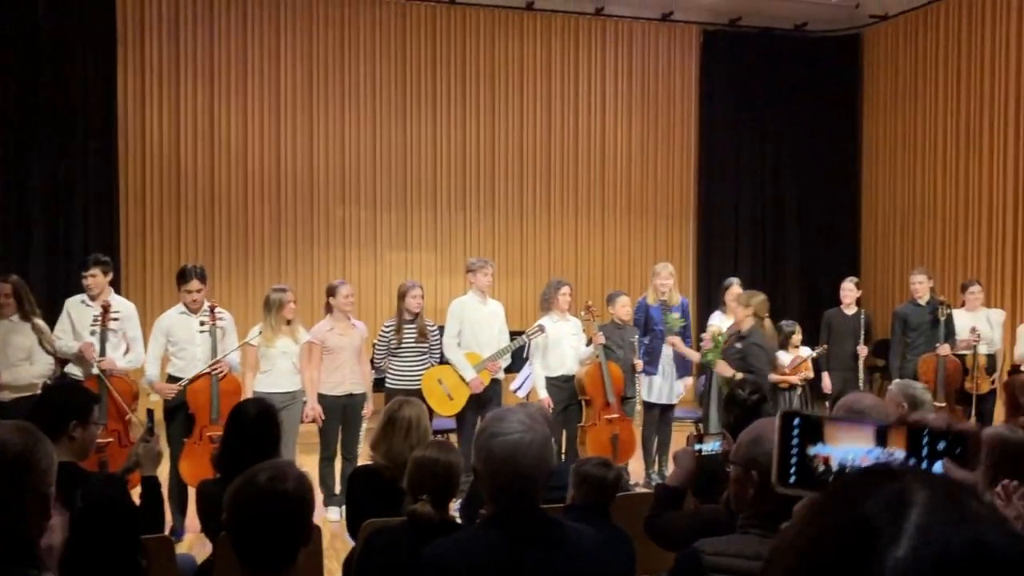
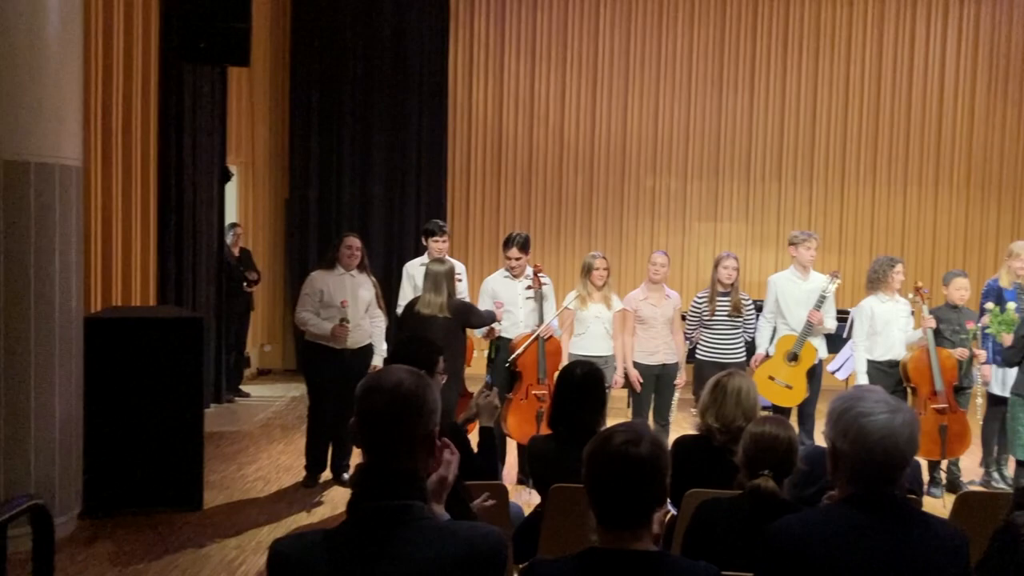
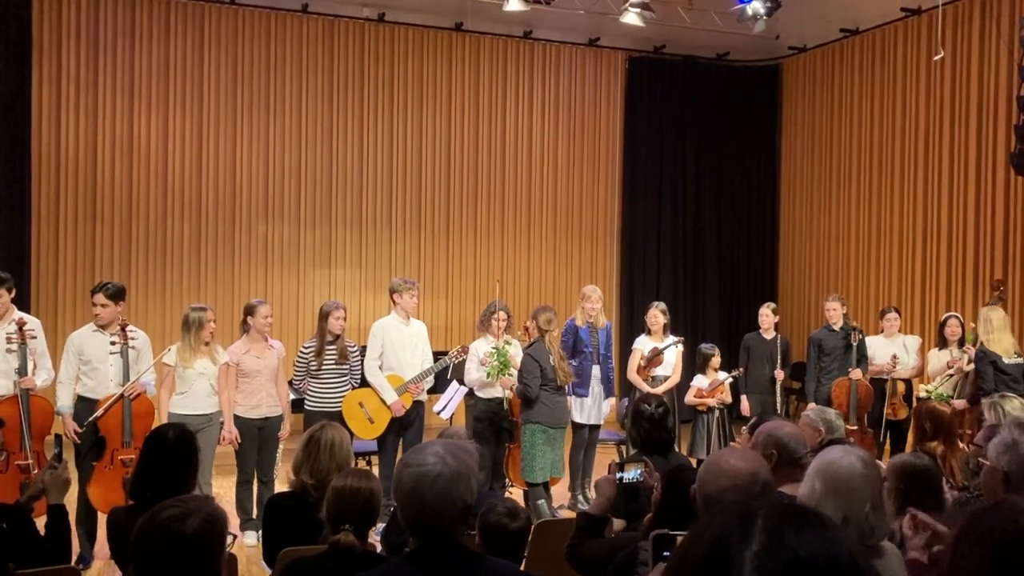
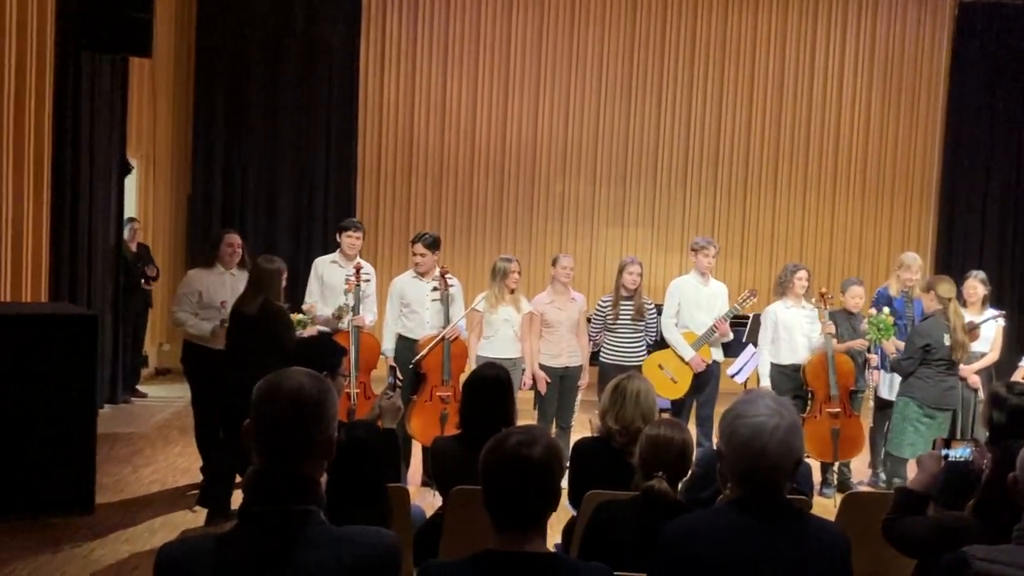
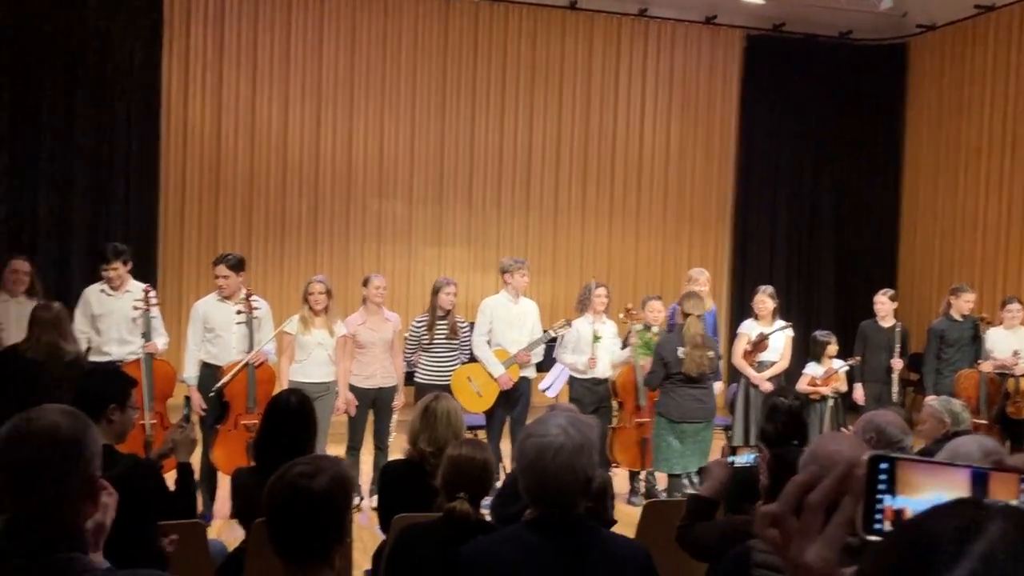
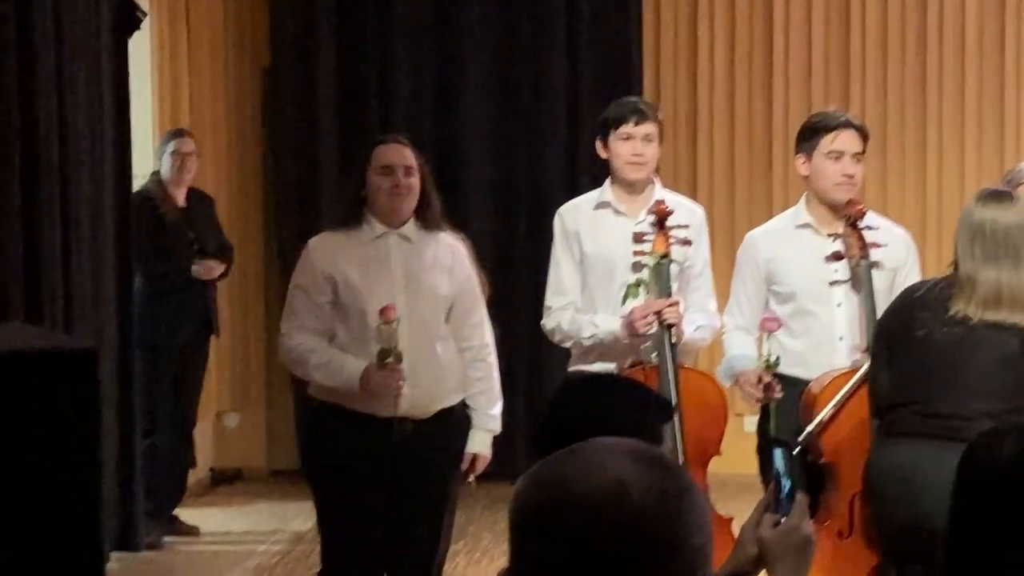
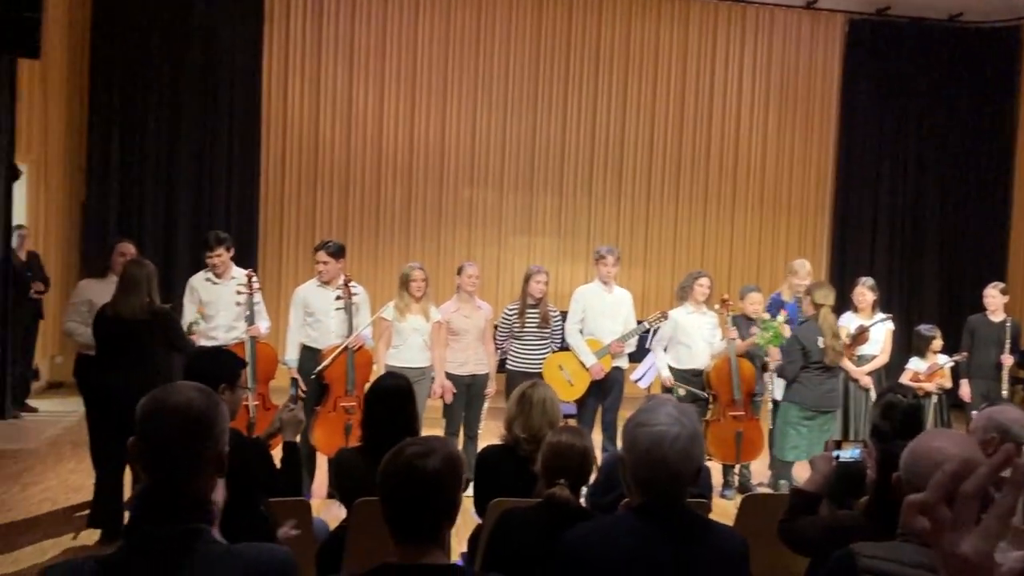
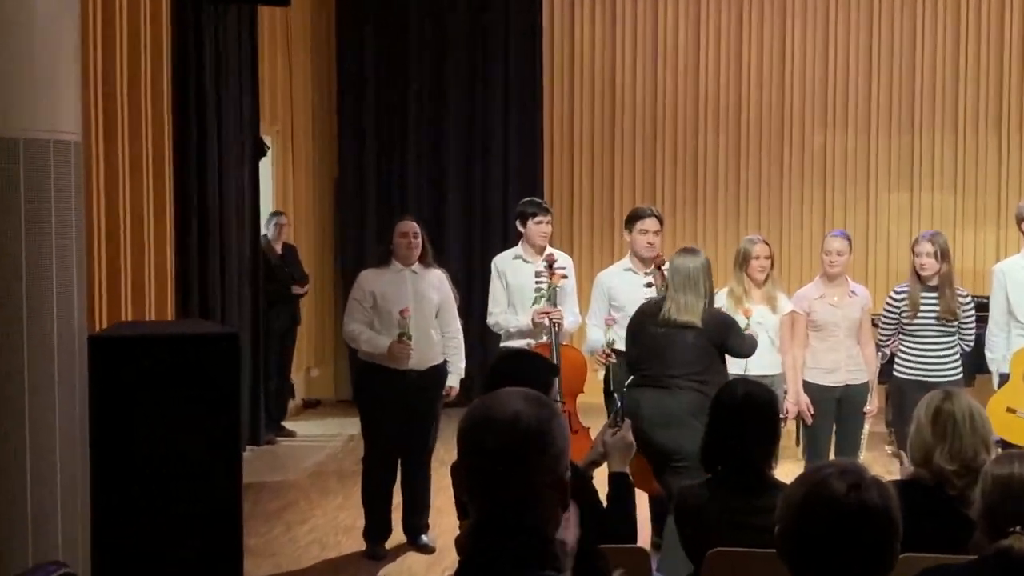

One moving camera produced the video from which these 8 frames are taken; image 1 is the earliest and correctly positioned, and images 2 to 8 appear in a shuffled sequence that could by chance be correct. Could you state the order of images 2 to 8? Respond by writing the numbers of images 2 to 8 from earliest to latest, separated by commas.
3, 5, 7, 4, 2, 8, 6
